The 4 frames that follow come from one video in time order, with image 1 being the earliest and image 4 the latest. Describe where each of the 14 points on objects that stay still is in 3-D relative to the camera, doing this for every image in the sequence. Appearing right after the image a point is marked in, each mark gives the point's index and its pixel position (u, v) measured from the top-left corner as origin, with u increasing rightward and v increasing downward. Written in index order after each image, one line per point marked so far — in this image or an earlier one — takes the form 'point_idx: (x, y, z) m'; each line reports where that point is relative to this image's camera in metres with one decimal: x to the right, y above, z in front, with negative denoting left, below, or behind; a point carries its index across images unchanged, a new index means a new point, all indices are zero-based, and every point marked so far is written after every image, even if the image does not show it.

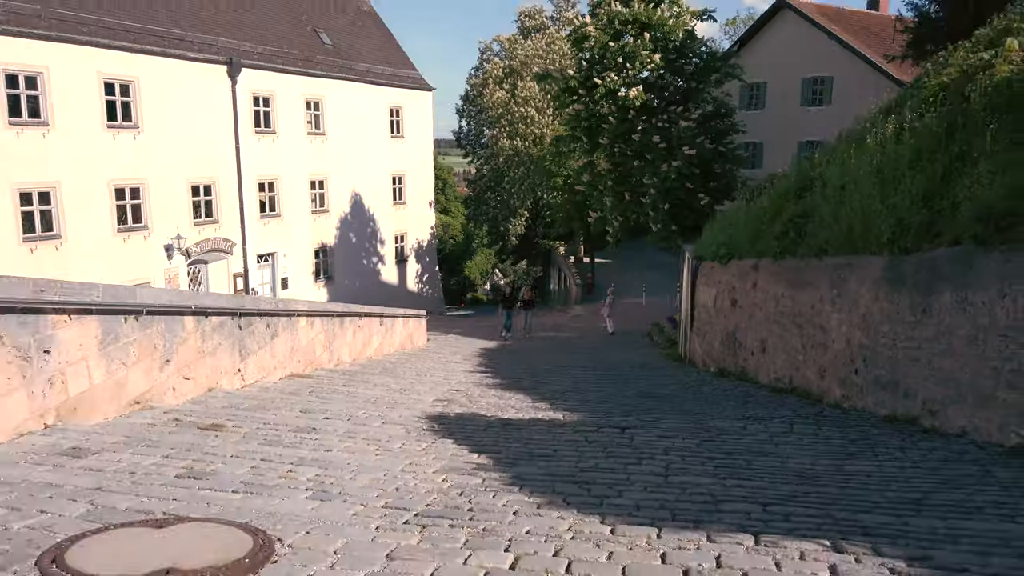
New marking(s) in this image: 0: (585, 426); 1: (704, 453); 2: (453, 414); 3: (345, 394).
0: (+0.8, -1.4, +7.2) m
1: (+1.6, -1.4, +5.9) m
2: (-0.7, -1.4, +8.0) m
3: (-2.1, -1.4, +9.1) m
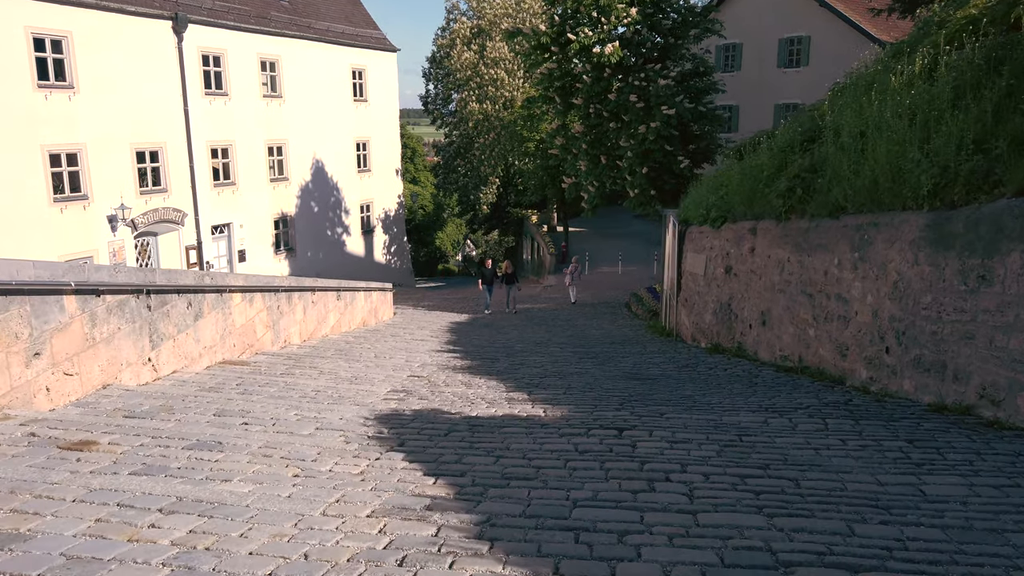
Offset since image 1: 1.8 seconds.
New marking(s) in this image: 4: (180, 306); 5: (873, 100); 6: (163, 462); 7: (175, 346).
0: (+0.5, -1.1, +5.8) m
1: (+1.4, -1.1, +4.5) m
2: (-0.9, -1.1, +6.6) m
3: (-2.5, -1.0, +7.5) m
4: (-3.9, -0.2, +8.3) m
5: (+4.7, +2.5, +9.3) m
6: (-2.1, -1.1, +4.4) m
7: (-3.8, -0.7, +8.1) m
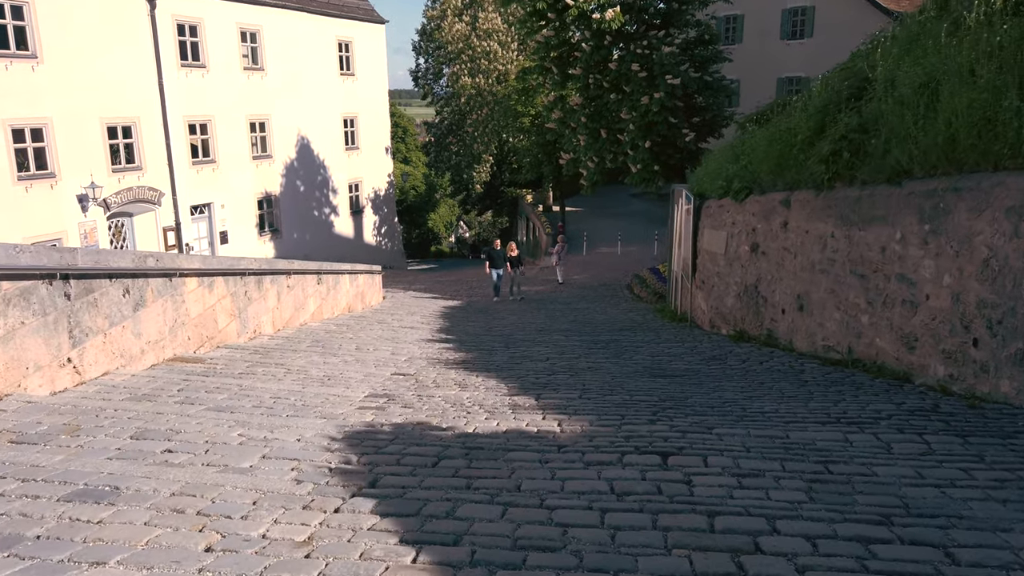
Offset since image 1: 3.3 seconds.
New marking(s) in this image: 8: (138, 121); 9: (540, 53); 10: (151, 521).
0: (+0.6, -1.0, +4.4) m
1: (+1.5, -1.0, +3.1) m
2: (-0.9, -1.0, +5.2) m
3: (-2.4, -0.9, +6.1) m
4: (-3.8, -0.1, +6.9) m
5: (+4.7, +2.7, +7.9) m
6: (-2.1, -1.0, +3.0) m
7: (-3.8, -0.5, +6.7) m
8: (-10.7, +4.8, +20.0) m
9: (+0.8, +6.7, +19.8) m
10: (-1.6, -1.0, +3.1) m
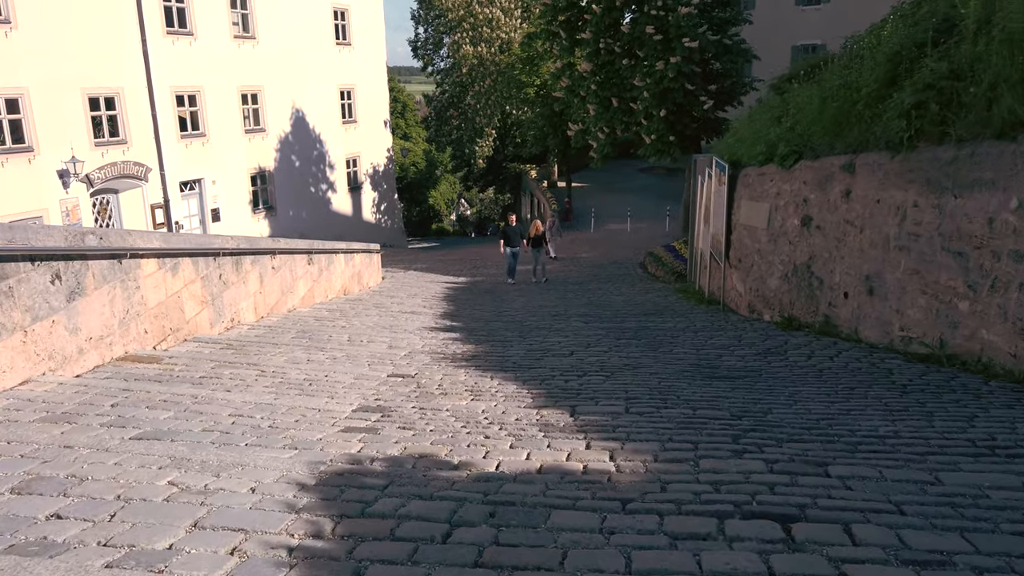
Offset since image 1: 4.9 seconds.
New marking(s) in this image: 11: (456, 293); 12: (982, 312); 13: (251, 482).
0: (+0.8, -1.0, +3.0) m
1: (+1.7, -1.0, +1.7) m
2: (-0.7, -0.9, +3.8) m
3: (-2.2, -0.8, +4.8) m
4: (-3.6, +0.1, +5.5) m
5: (+4.9, +2.9, +6.4) m
6: (-1.9, -1.0, +1.6) m
7: (-3.6, -0.4, +5.3) m
8: (-10.5, +5.2, +18.5) m
9: (+1.0, +7.2, +18.2) m
10: (-1.4, -1.0, +1.8) m
11: (-1.2, -0.1, +14.7) m
12: (+4.1, -0.2, +6.2) m
13: (-1.3, -0.9, +3.5) m
